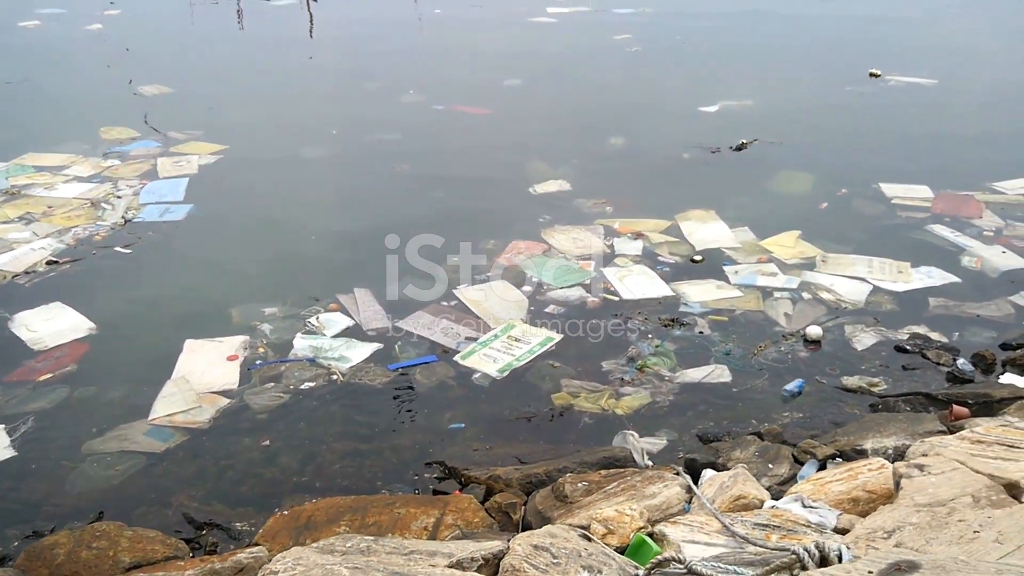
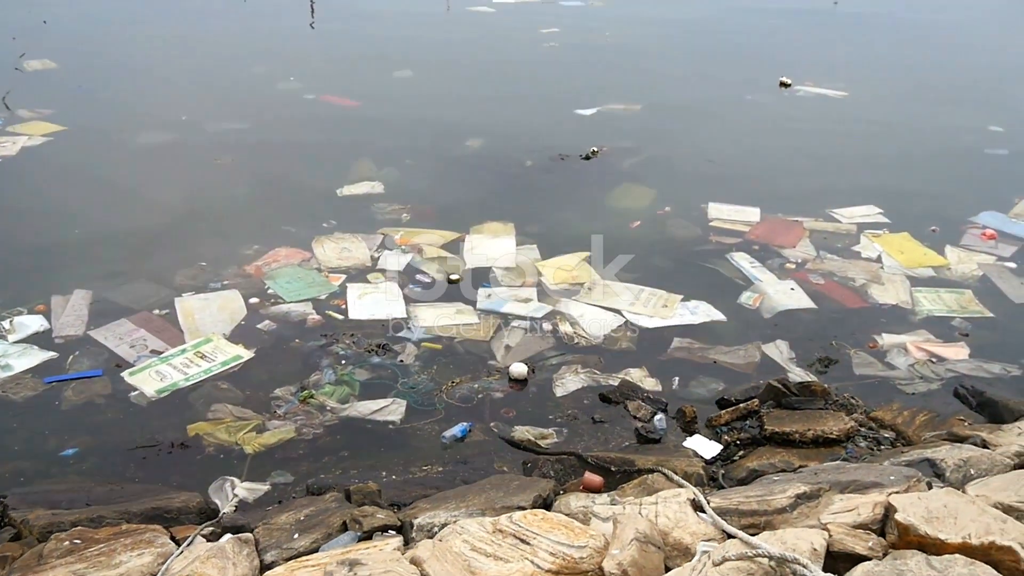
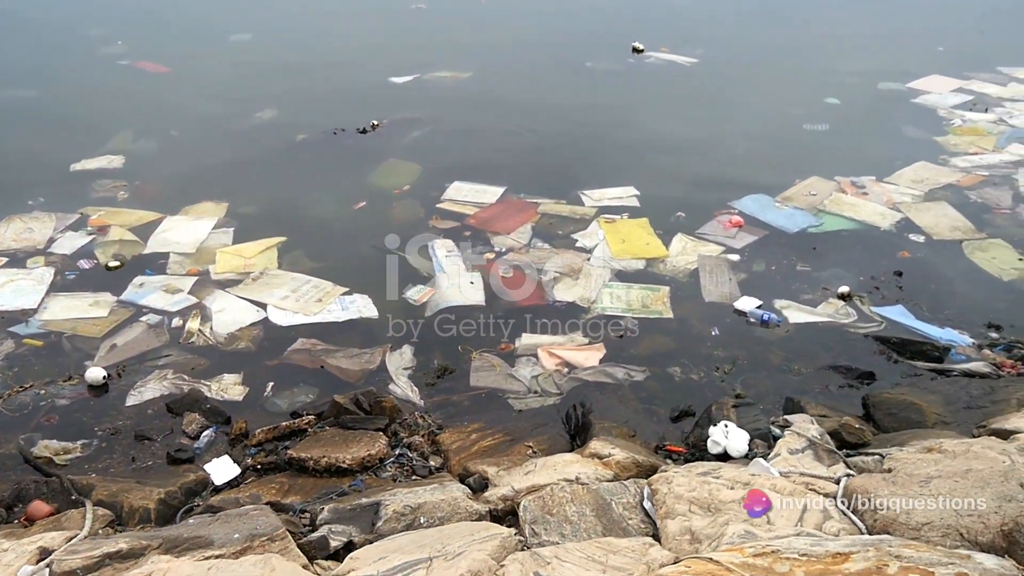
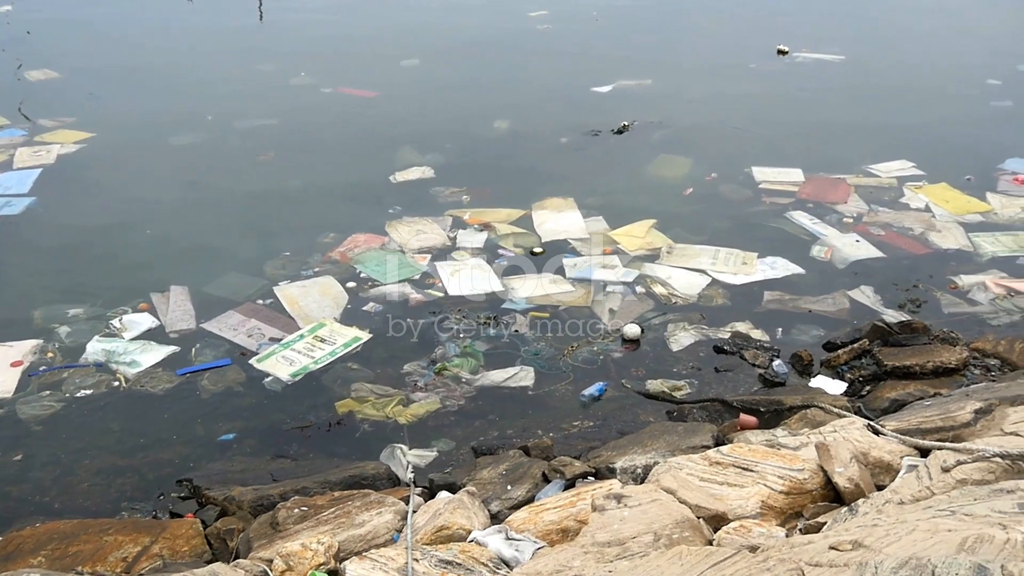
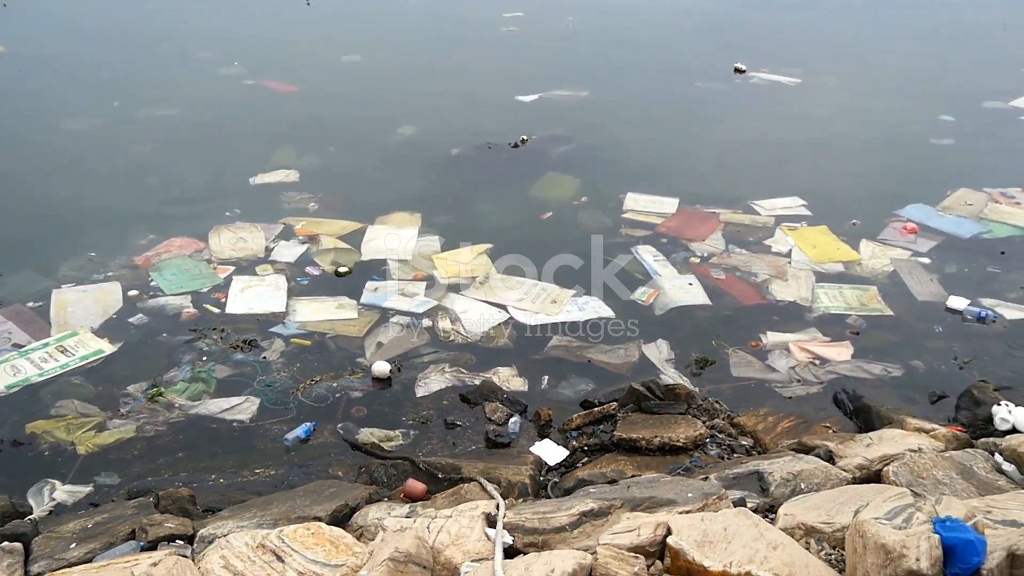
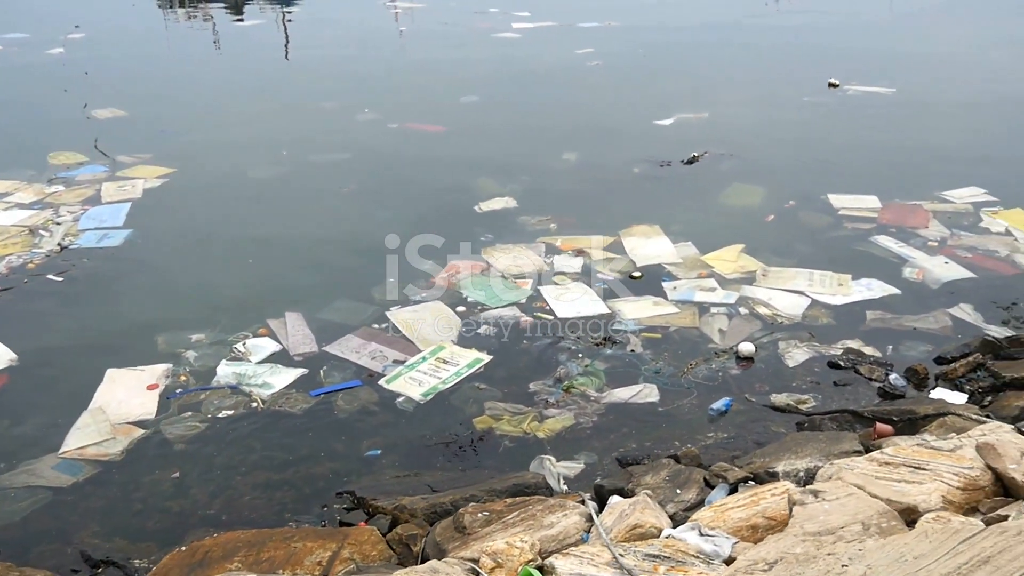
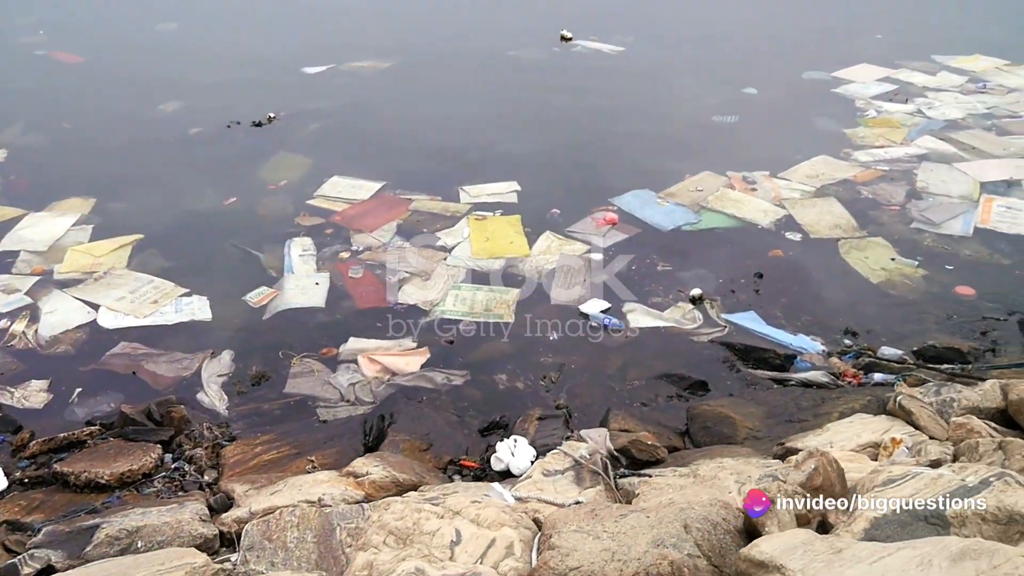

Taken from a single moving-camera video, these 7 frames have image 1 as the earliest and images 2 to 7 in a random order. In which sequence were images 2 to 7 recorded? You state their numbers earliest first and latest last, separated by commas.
6, 4, 2, 5, 3, 7
